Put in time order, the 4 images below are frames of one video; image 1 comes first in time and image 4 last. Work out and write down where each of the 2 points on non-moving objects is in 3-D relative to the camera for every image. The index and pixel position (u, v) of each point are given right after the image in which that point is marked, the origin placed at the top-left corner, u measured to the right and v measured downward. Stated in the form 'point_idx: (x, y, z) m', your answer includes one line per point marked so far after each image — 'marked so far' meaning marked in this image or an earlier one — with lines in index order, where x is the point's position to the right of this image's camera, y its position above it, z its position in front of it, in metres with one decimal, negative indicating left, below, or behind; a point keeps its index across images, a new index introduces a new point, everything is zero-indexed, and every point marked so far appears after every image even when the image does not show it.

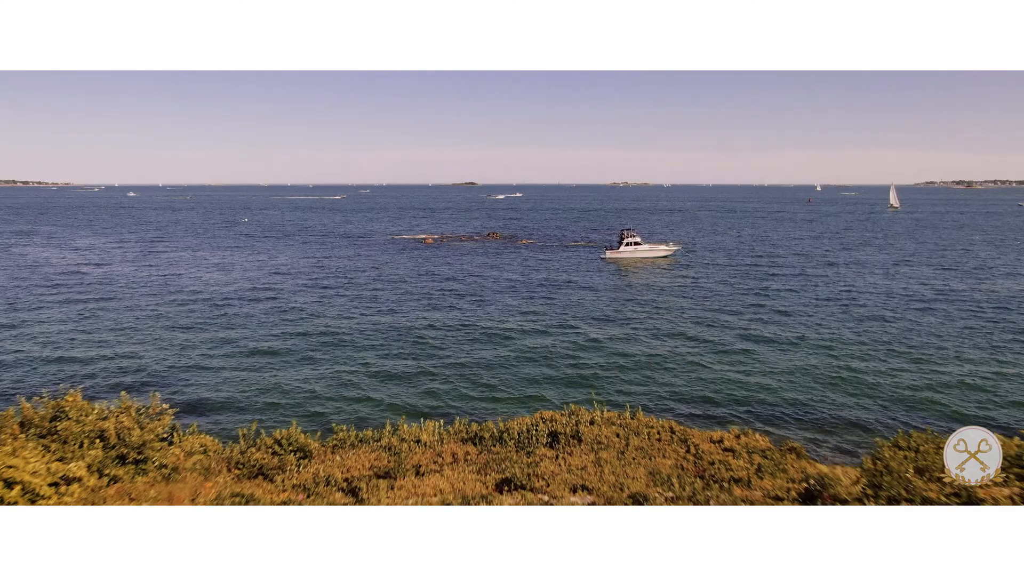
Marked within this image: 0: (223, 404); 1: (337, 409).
0: (-10.8, -4.4, +19.9) m
1: (-6.6, -4.6, +19.9) m
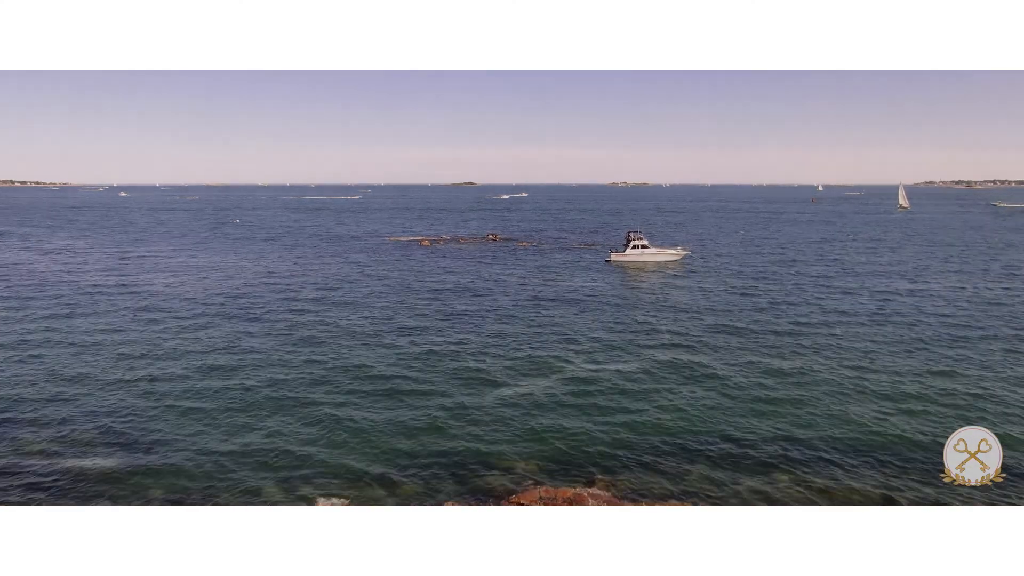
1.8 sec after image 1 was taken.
0: (-10.6, -5.1, +16.2) m
1: (-6.4, -5.3, +16.2) m
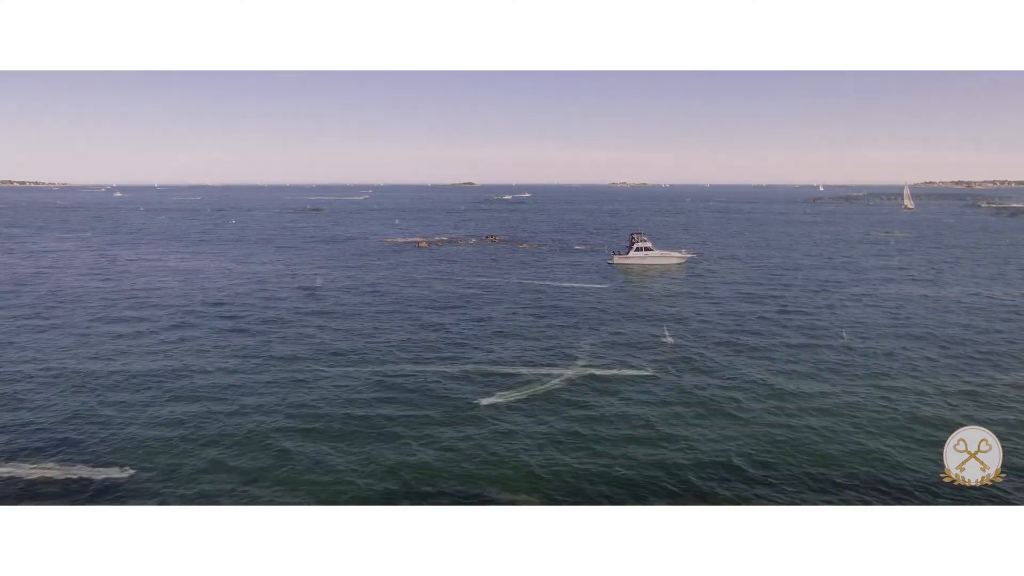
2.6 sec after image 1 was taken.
0: (-8.3, -5.5, +17.1) m
1: (-4.1, -5.7, +17.1) m
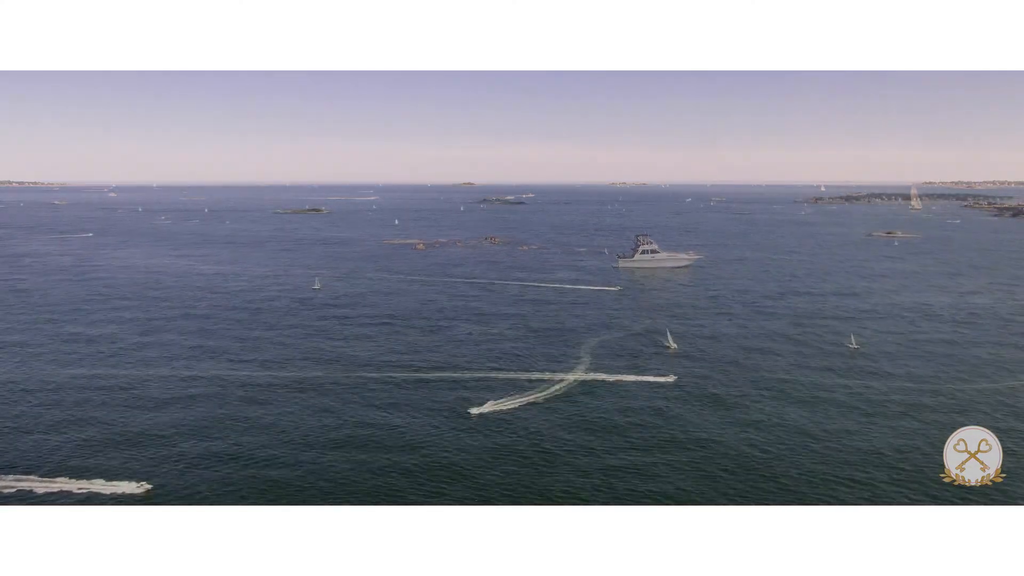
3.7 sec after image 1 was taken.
0: (-8.3, -6.0, +16.4) m
1: (-4.1, -6.2, +16.4) m
